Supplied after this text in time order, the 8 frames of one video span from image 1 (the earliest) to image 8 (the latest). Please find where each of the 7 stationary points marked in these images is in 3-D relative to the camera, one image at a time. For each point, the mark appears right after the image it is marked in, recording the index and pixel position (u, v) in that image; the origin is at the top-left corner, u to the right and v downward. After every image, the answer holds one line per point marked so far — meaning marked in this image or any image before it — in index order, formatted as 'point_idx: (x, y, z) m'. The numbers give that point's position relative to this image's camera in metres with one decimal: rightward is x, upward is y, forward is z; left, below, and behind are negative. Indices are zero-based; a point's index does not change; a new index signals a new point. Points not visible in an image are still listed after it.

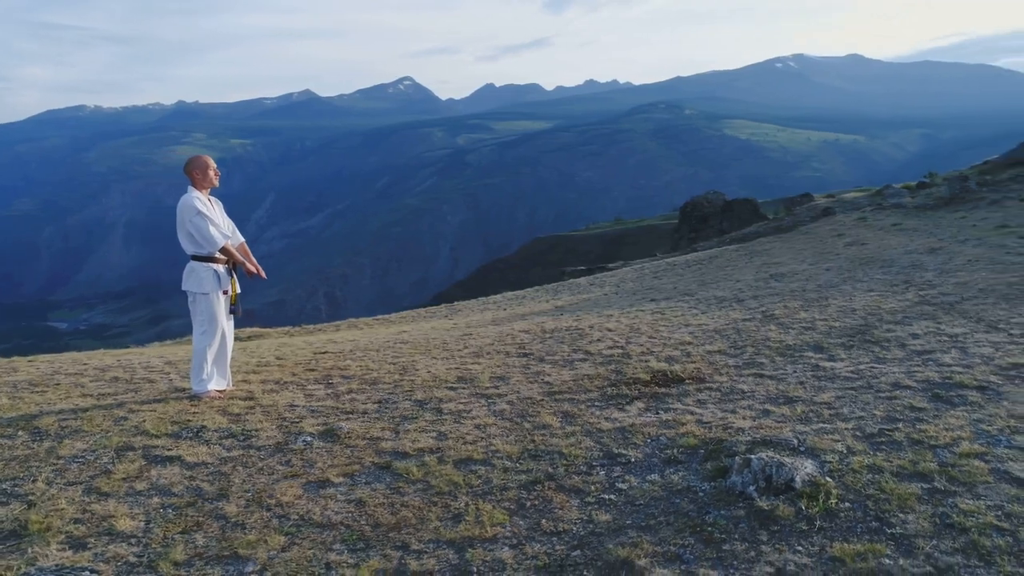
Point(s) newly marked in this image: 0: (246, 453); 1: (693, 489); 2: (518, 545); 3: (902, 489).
0: (-2.2, -1.4, +6.4) m
1: (+1.2, -1.3, +4.9) m
2: (0.0, -1.5, +4.4) m
3: (+2.3, -1.2, +4.5) m
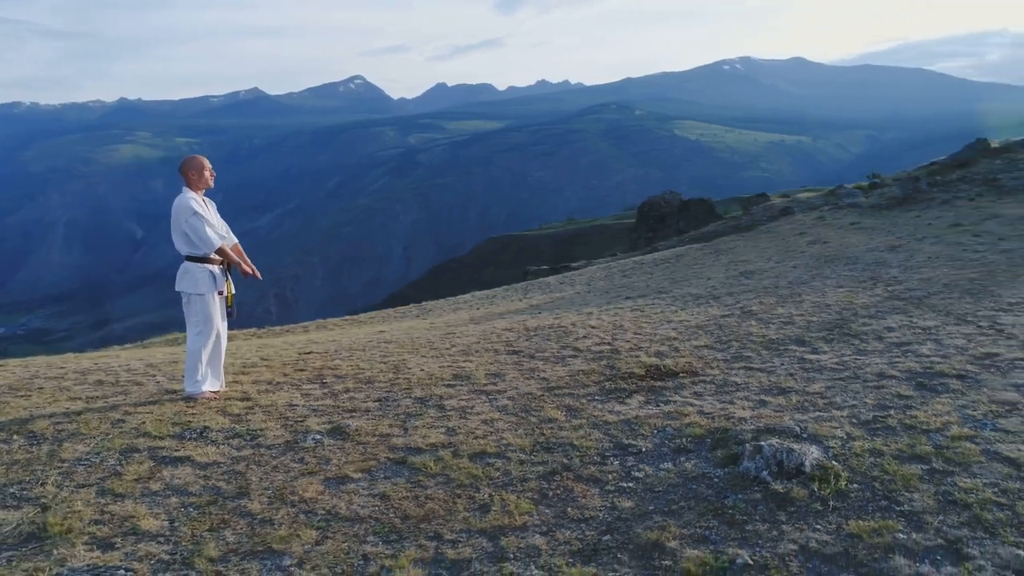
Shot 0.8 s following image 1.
0: (-2.1, -1.4, +6.4) m
1: (+1.3, -1.2, +5.1) m
2: (+0.2, -1.5, +4.6) m
3: (+2.5, -1.2, +4.9) m
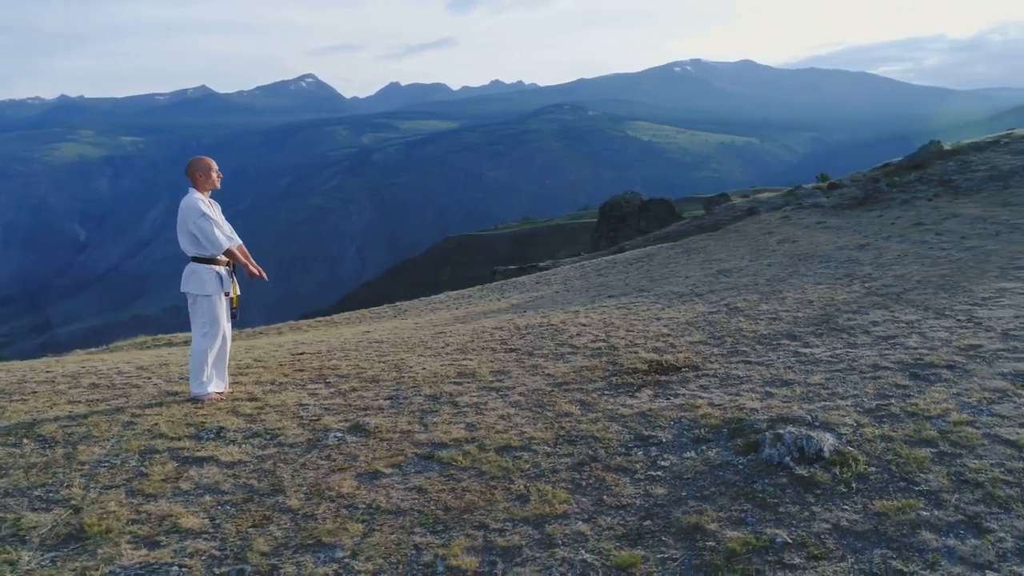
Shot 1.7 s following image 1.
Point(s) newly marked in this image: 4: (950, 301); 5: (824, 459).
0: (-1.9, -1.4, +6.5) m
1: (+1.5, -1.2, +5.4) m
2: (+0.5, -1.4, +4.8) m
3: (+2.7, -1.1, +5.2) m
4: (+5.4, -0.2, +9.5) m
5: (+2.1, -1.2, +5.2) m
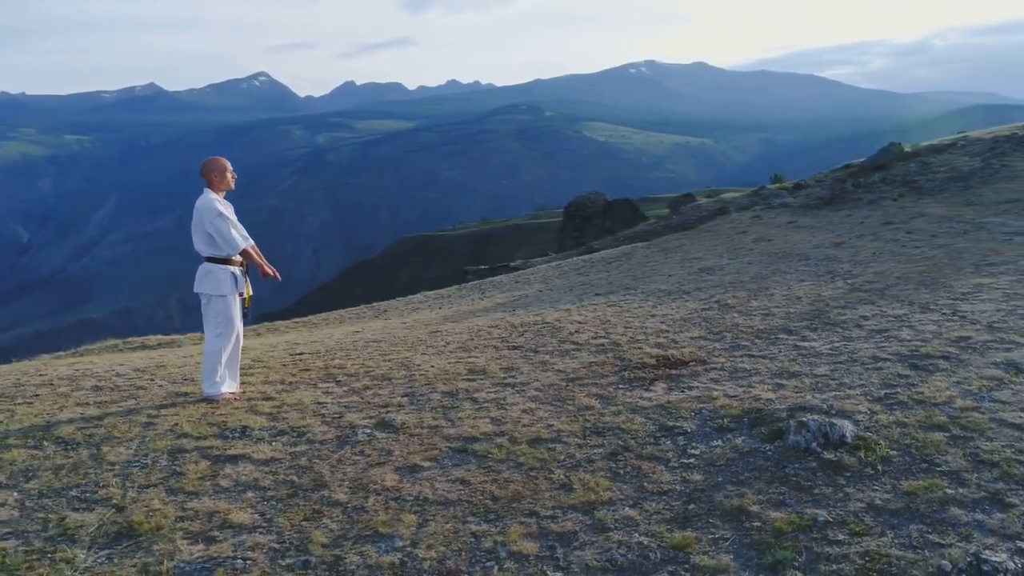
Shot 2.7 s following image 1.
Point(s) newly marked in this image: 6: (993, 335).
0: (-1.7, -1.4, +6.6) m
1: (+1.8, -1.2, +5.7) m
2: (+0.8, -1.4, +5.0) m
3: (+3.0, -1.1, +5.6) m
4: (+5.5, -0.1, +10.0) m
5: (+2.4, -1.1, +5.5) m
6: (+5.1, -0.5, +8.0) m
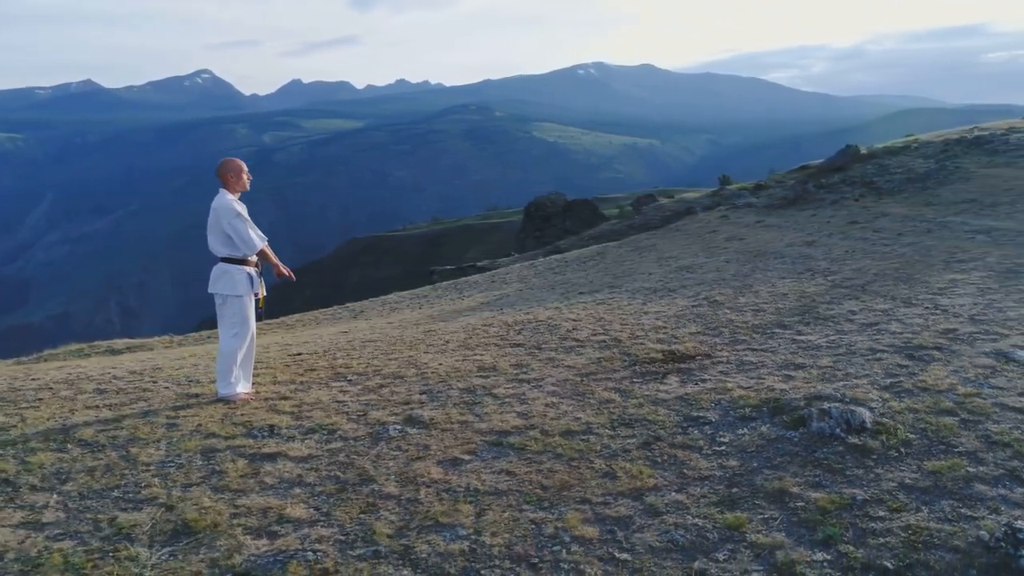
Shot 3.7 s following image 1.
0: (-1.4, -1.3, +6.7) m
1: (+2.1, -1.2, +6.0) m
2: (+1.2, -1.4, +5.3) m
3: (+3.4, -1.0, +6.0) m
4: (+5.5, 0.0, +10.5) m
5: (+2.7, -1.1, +5.9) m
6: (+5.2, -0.4, +8.5) m
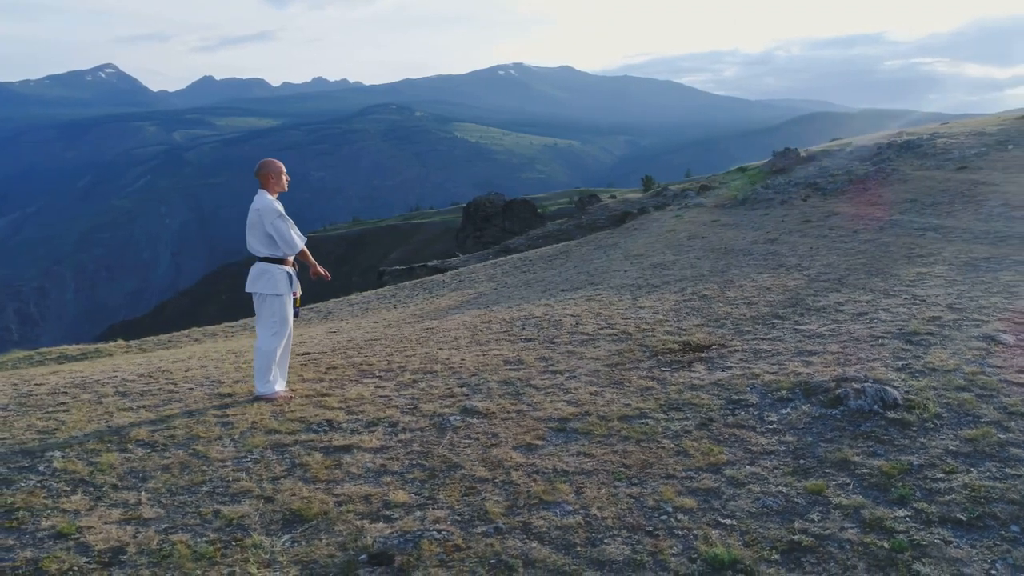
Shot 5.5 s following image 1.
0: (-0.9, -1.3, +6.9) m
1: (+2.7, -1.1, +6.7) m
2: (+1.8, -1.3, +5.9) m
3: (+4.0, -1.0, +6.7) m
4: (+5.6, +0.1, +11.5) m
5: (+3.3, -1.0, +6.6) m
6: (+5.5, -0.3, +9.5) m
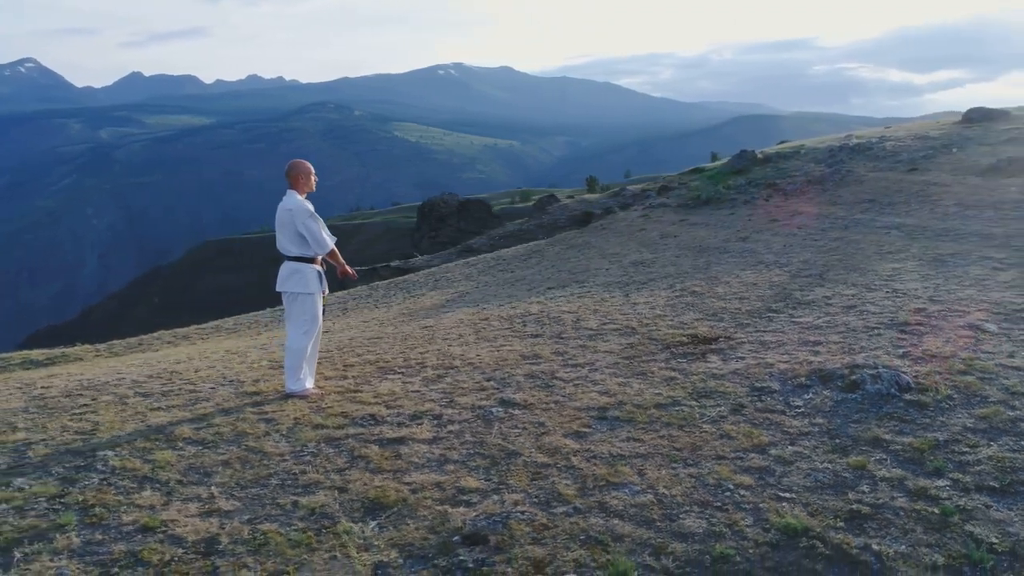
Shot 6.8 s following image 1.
0: (-0.5, -1.3, +7.2) m
1: (+3.2, -1.0, +7.2) m
2: (+2.3, -1.3, +6.3) m
3: (+4.4, -0.9, +7.4) m
4: (+5.6, +0.2, +12.2) m
5: (+3.7, -0.9, +7.1) m
6: (+5.7, -0.2, +10.2) m
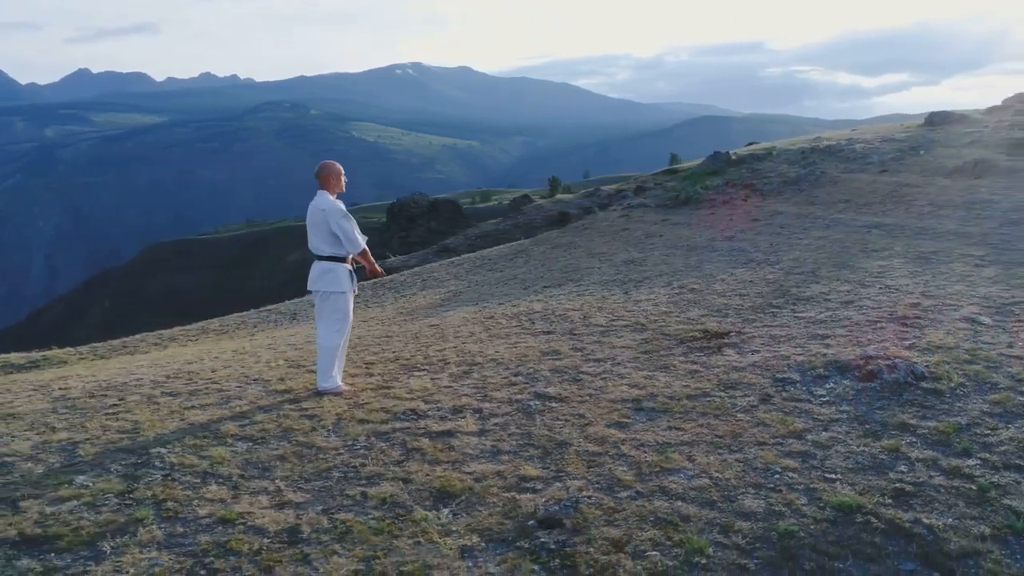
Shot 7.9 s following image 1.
0: (-0.1, -1.3, +7.5) m
1: (+3.5, -1.0, +7.6) m
2: (+2.8, -1.2, +6.7) m
3: (+4.7, -0.8, +7.9) m
4: (+5.7, +0.2, +12.8) m
5: (+4.1, -0.9, +7.6) m
6: (+5.9, -0.2, +10.8) m
